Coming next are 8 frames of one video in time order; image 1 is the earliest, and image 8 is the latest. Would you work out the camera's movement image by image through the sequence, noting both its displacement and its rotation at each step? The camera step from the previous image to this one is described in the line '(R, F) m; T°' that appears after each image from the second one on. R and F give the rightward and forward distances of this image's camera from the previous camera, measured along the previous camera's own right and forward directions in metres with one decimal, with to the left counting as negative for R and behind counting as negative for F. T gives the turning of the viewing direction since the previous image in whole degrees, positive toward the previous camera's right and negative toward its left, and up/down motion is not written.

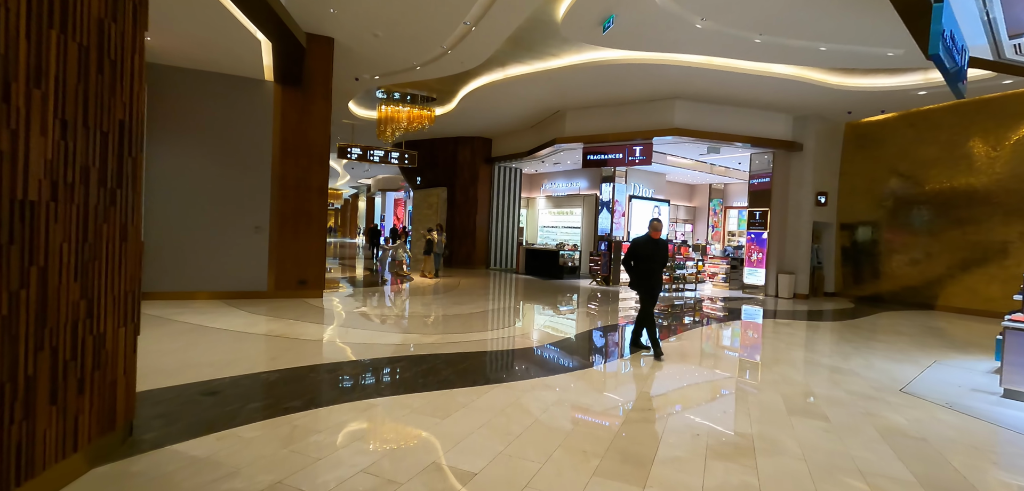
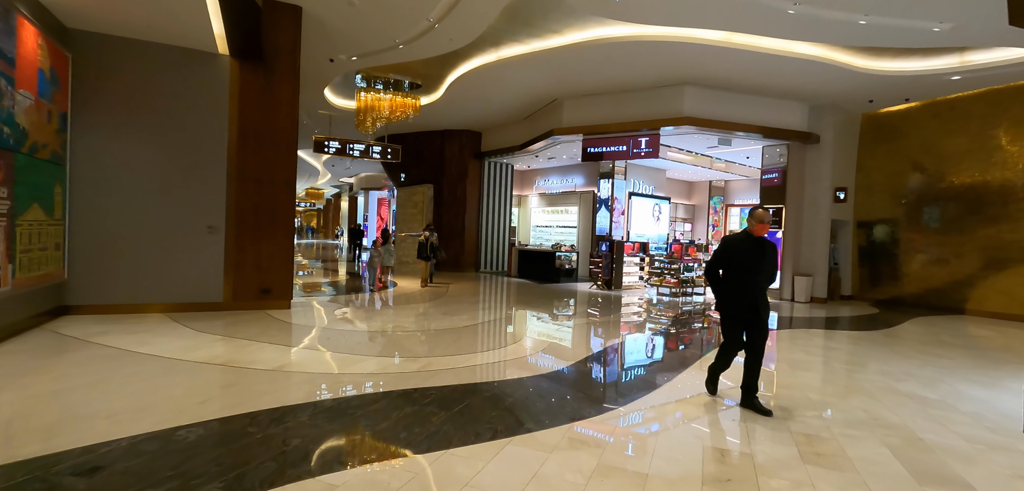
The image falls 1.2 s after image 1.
(-0.2, +0.9) m; +2°
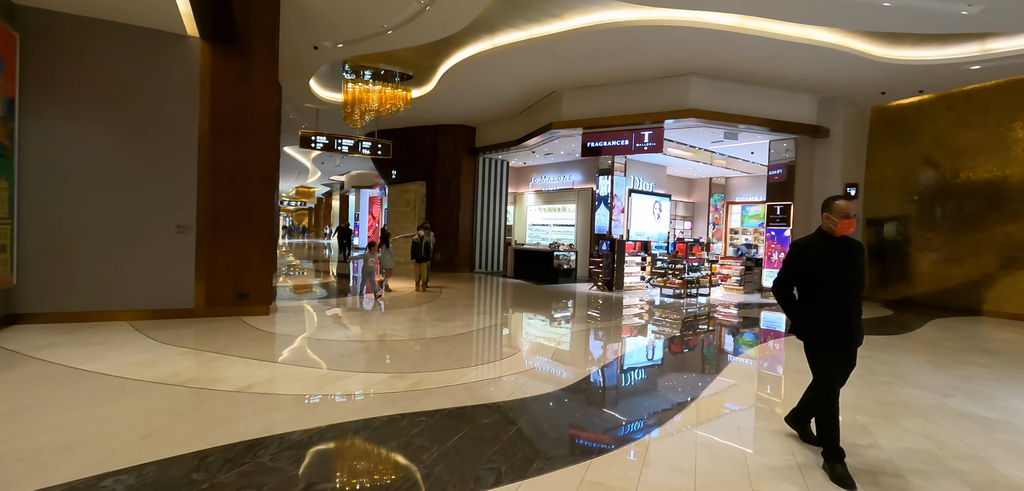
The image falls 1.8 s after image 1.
(-0.1, +0.4) m; +1°
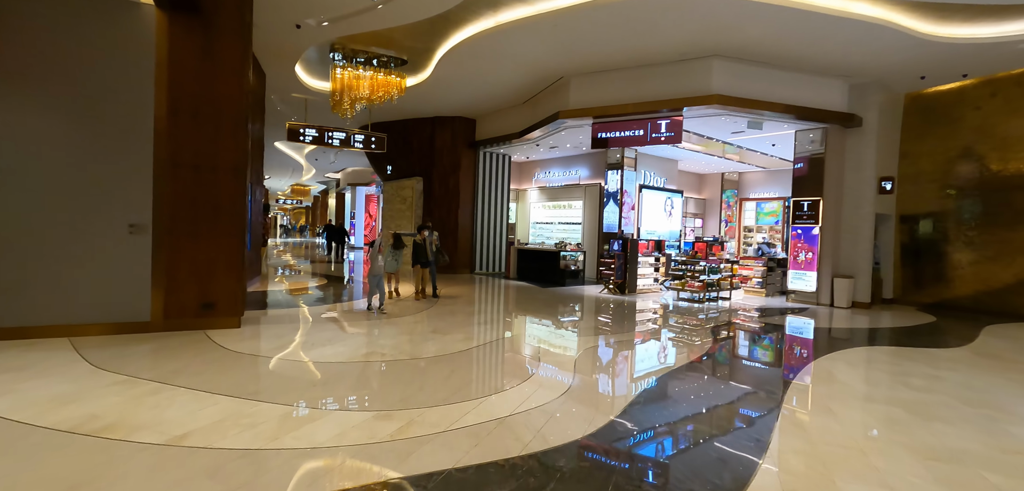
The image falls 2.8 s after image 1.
(-0.1, +0.7) m; 0°
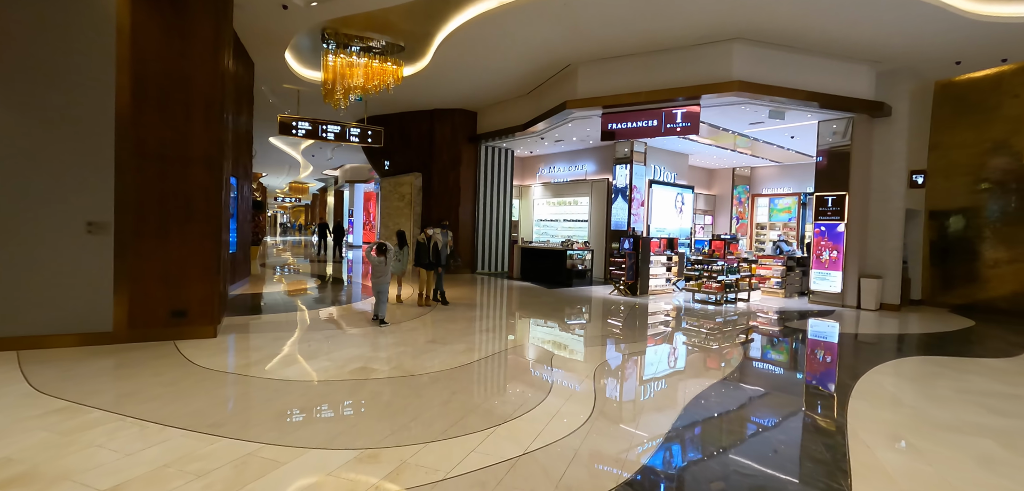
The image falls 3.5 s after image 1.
(-0.1, +0.5) m; 0°
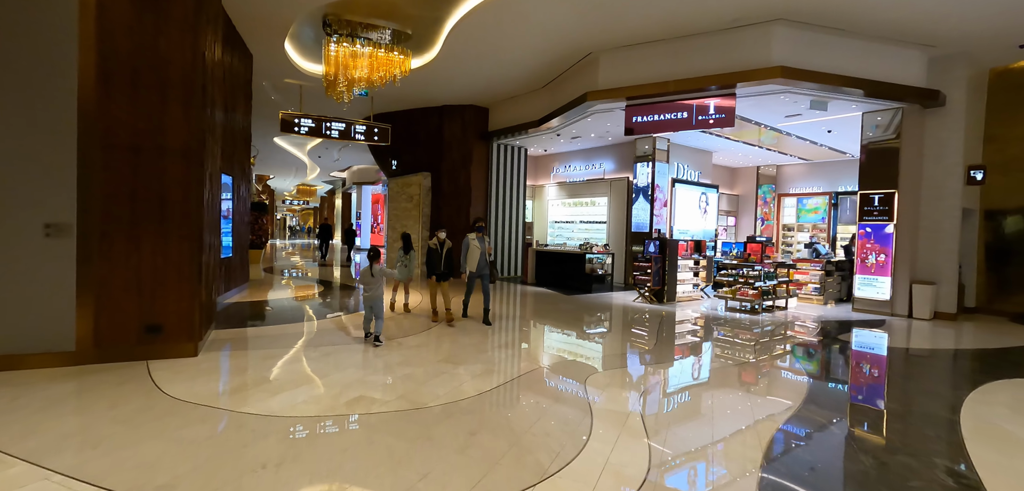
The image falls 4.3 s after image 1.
(-0.1, +0.6) m; -1°
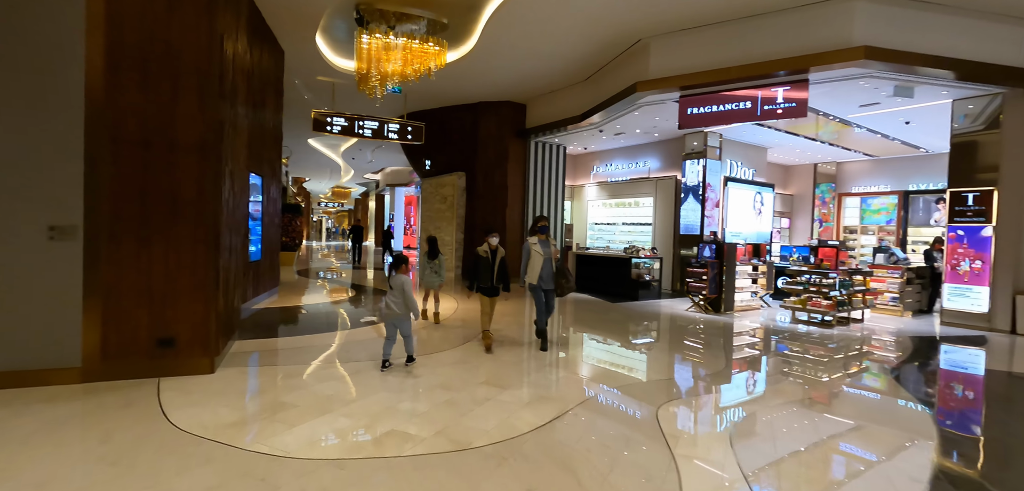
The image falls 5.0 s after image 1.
(-0.2, +0.5) m; -4°
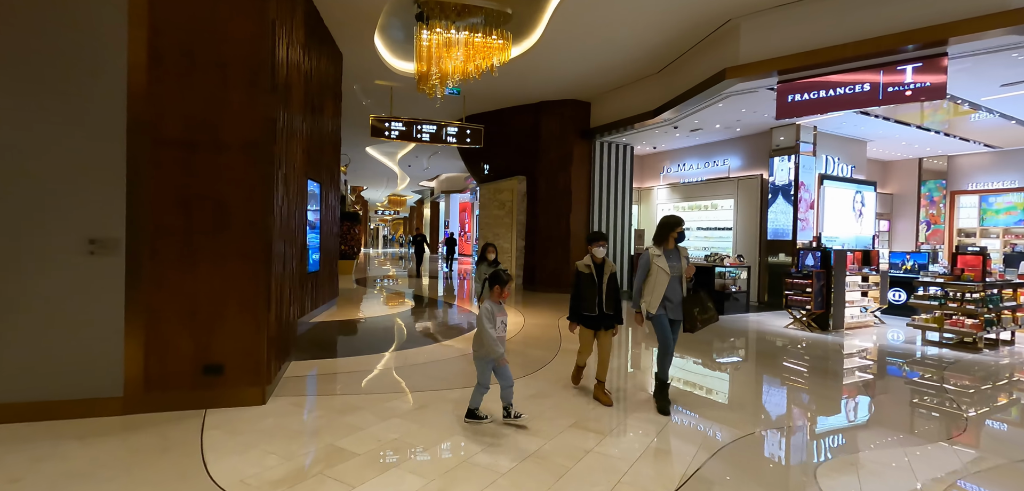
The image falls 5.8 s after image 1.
(-0.3, +0.5) m; -6°
